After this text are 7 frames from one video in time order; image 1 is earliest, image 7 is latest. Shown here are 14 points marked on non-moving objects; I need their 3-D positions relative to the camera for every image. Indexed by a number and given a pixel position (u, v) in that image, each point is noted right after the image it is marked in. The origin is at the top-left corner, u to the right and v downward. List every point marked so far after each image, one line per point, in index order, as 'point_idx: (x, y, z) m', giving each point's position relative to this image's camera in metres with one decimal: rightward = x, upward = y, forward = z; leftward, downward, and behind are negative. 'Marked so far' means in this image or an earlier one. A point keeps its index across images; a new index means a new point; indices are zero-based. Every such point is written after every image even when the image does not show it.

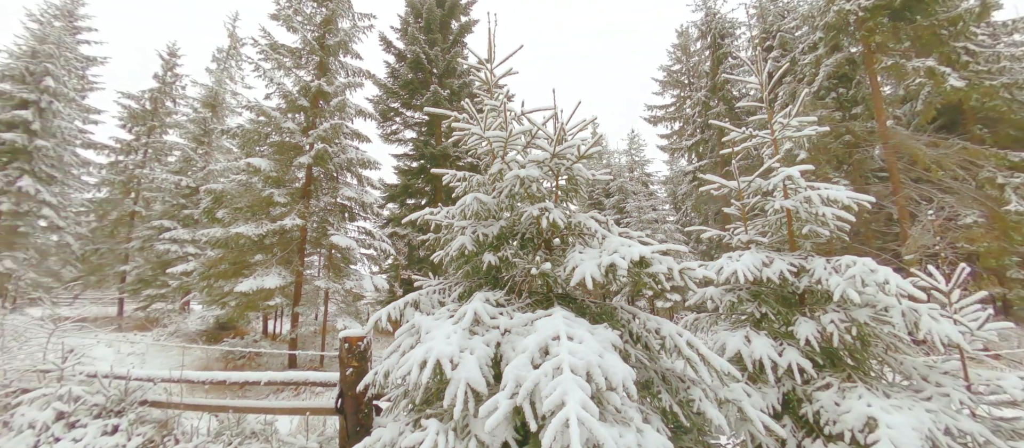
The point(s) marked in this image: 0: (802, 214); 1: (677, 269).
0: (+3.5, +0.2, +4.6) m
1: (+1.4, -0.4, +3.2) m
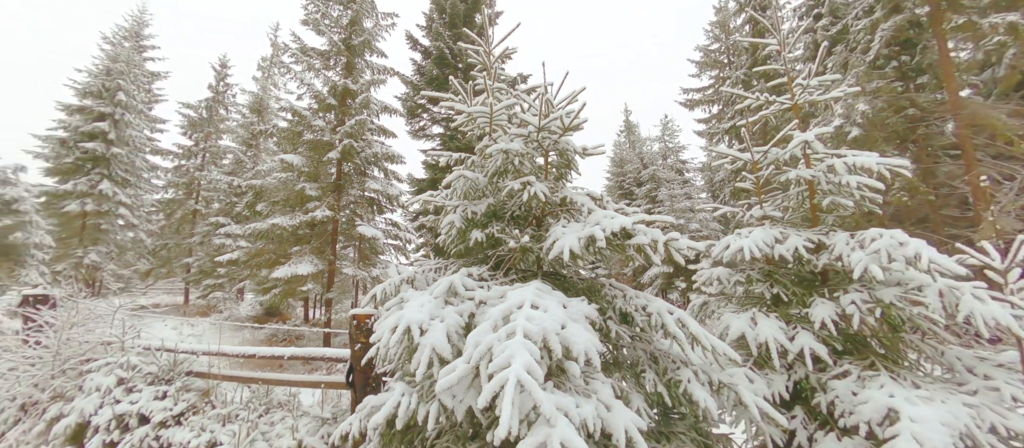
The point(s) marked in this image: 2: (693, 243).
0: (+3.4, +0.4, +4.3) m
1: (+1.2, -0.2, +3.1) m
2: (+1.4, -0.1, +3.1) m
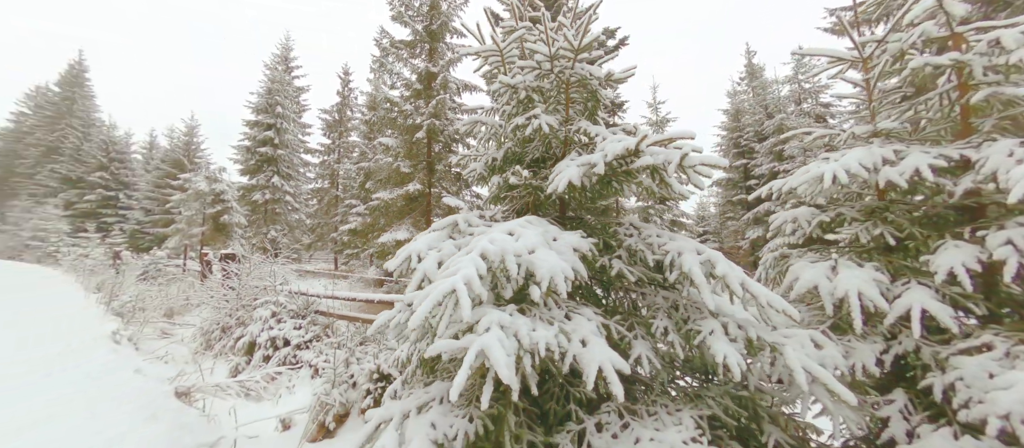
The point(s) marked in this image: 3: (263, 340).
0: (+3.5, +1.1, +2.9) m
1: (+1.1, +0.4, +2.6) m
2: (+1.3, +0.4, +2.5) m
3: (-4.8, -2.1, +7.5) m
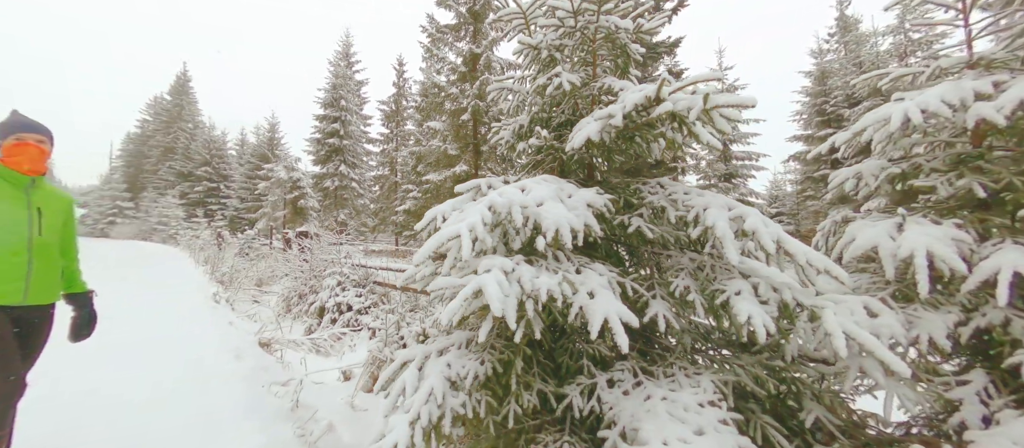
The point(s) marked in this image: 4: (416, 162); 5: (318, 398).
0: (+3.6, +1.4, +2.3) m
1: (+1.1, +0.7, +2.3) m
2: (+1.3, +0.7, +2.3) m
3: (-3.8, -1.7, +8.2) m
4: (-2.7, +1.8, +11.0) m
5: (-2.3, -2.0, +4.6) m
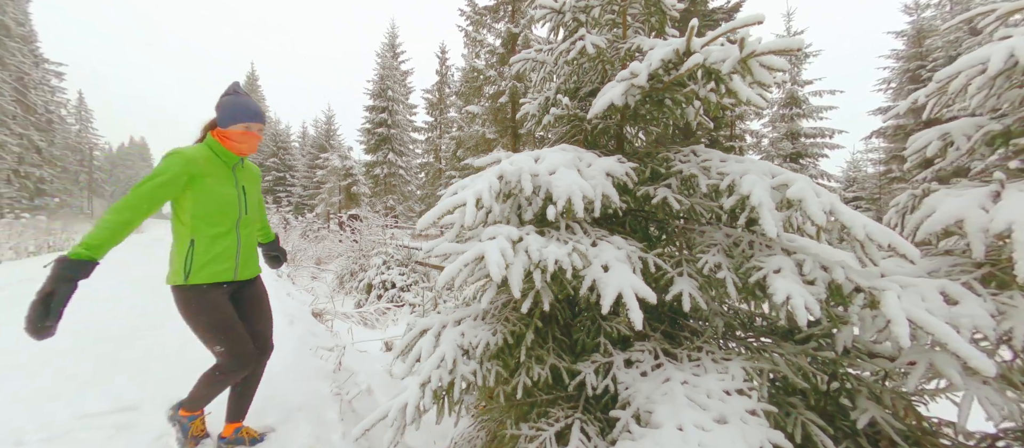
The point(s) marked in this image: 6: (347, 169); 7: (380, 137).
0: (+3.6, +1.6, +1.7) m
1: (+1.2, +0.9, +2.0) m
2: (+1.3, +0.9, +1.9) m
3: (-3.0, -1.4, +8.6) m
4: (-1.5, +2.2, +11.1) m
5: (-1.9, -1.7, +4.8) m
6: (-6.9, +2.3, +16.3) m
7: (-5.4, +3.6, +16.0) m
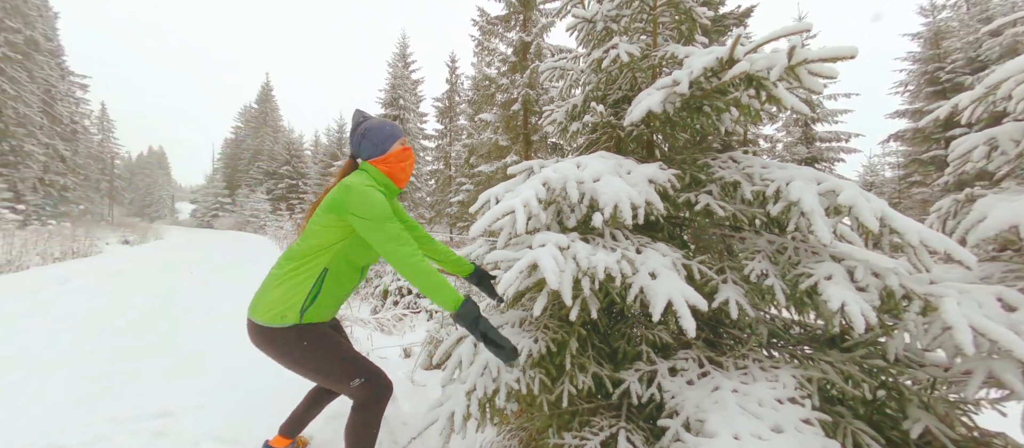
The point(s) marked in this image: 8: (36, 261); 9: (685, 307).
0: (+3.8, +1.6, +1.6) m
1: (+1.4, +0.8, +2.0) m
2: (+1.6, +0.9, +1.9) m
3: (-2.7, -1.5, +8.6) m
4: (-1.2, +2.0, +11.2) m
5: (-1.6, -1.8, +4.8) m
6: (-6.5, +2.0, +16.4) m
7: (-4.9, +3.3, +16.2) m
8: (-13.8, -1.1, +11.2) m
9: (+0.9, -0.4, +1.9) m
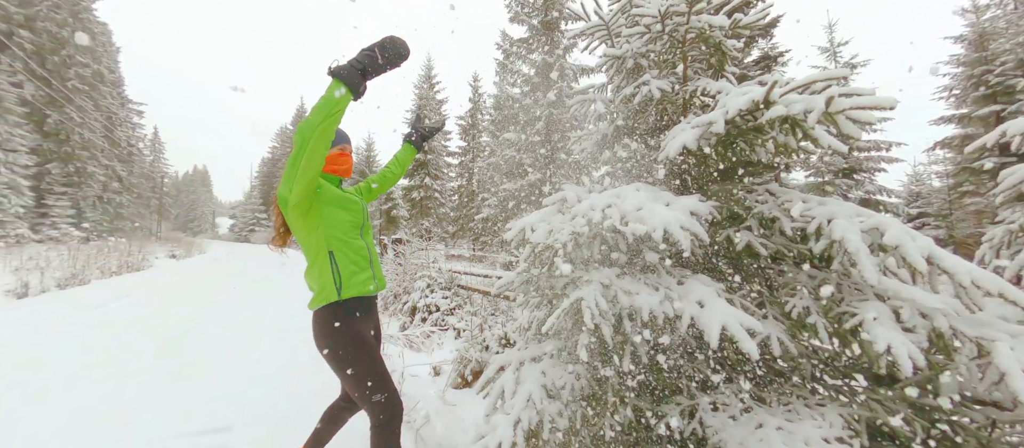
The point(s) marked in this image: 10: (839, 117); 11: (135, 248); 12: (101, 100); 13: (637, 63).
0: (+4.0, +1.4, +1.6) m
1: (+1.6, +0.6, +2.1) m
2: (+1.8, +0.7, +2.0) m
3: (-2.0, -1.9, +8.8) m
4: (-0.4, +1.6, +11.4) m
5: (-1.2, -2.1, +4.9) m
6: (-5.4, +1.4, +16.9) m
7: (-3.9, +2.7, +16.6) m
8: (-13.0, -1.7, +12.1) m
9: (+1.1, -0.6, +2.0) m
10: (+1.8, +0.6, +2.1) m
11: (-16.6, -1.2, +17.0) m
12: (-18.6, +5.6, +17.4) m
13: (+1.1, +1.4, +3.4) m
